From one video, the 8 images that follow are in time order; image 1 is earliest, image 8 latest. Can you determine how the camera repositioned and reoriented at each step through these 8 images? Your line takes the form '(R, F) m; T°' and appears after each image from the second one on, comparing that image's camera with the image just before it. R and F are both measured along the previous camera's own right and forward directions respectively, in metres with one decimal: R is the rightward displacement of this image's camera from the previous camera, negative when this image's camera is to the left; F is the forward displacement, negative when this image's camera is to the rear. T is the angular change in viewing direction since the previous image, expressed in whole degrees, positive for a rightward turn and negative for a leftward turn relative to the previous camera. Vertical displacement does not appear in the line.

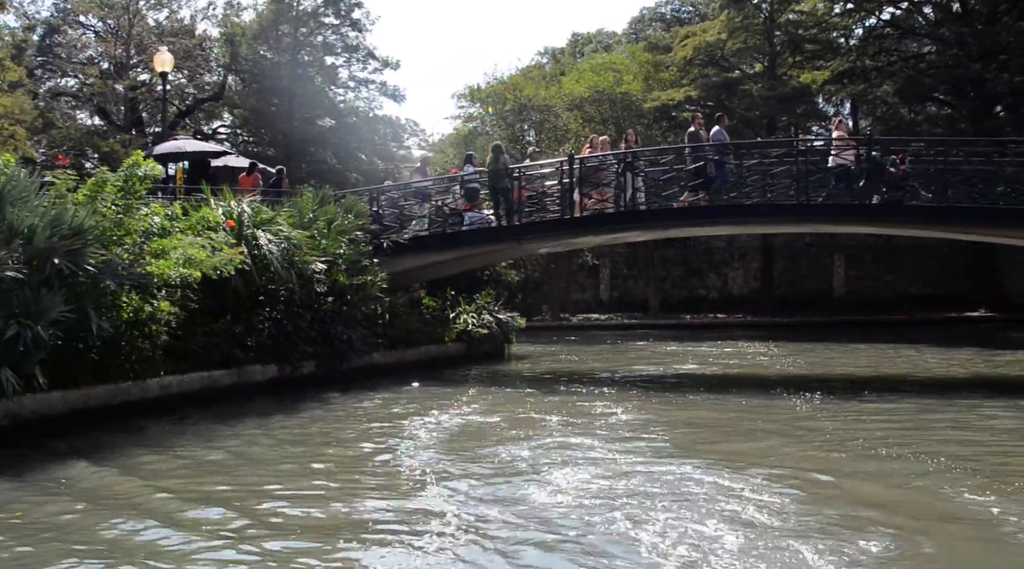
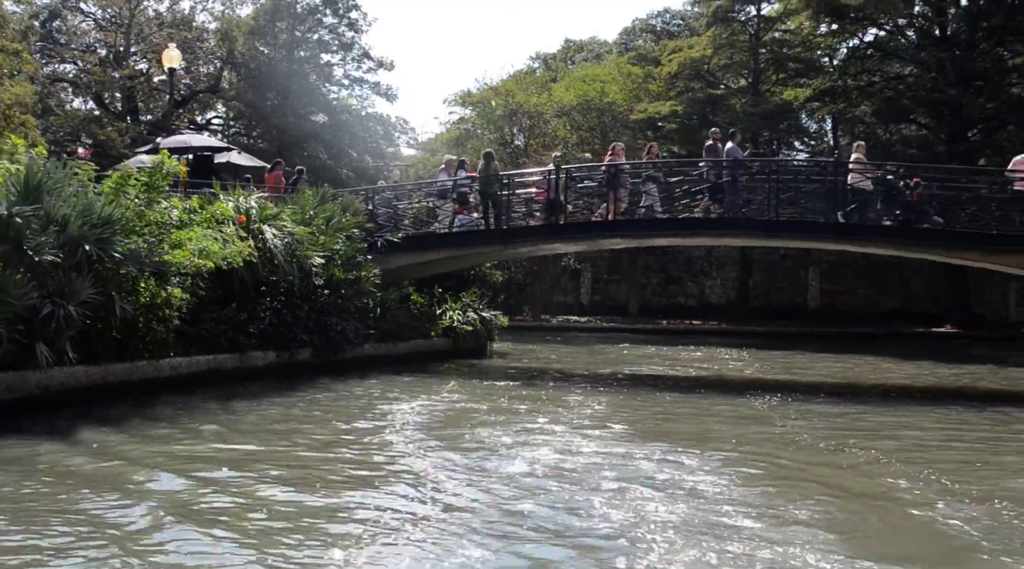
(0.0, -0.8) m; +1°
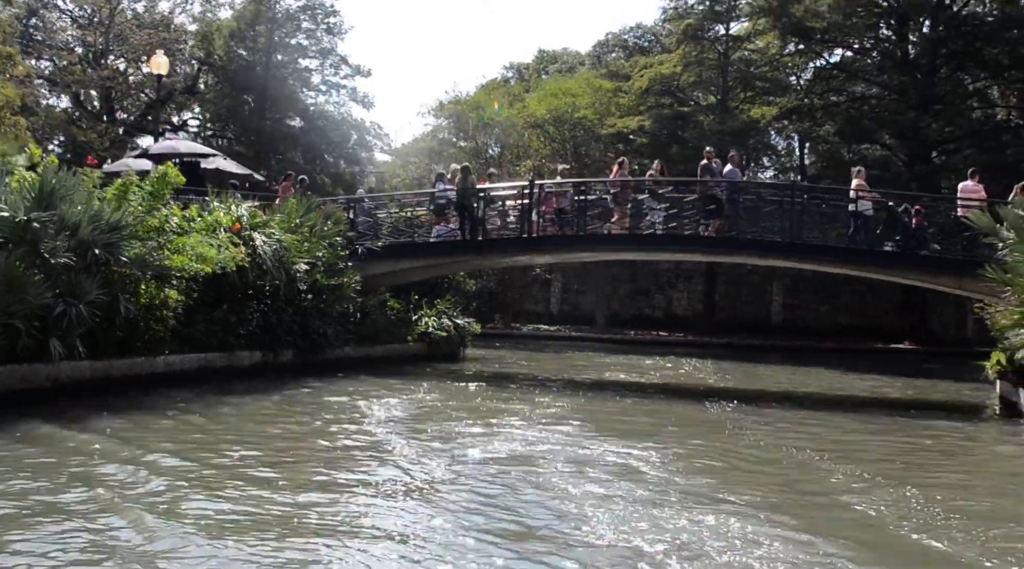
(-0.1, -0.7) m; +2°
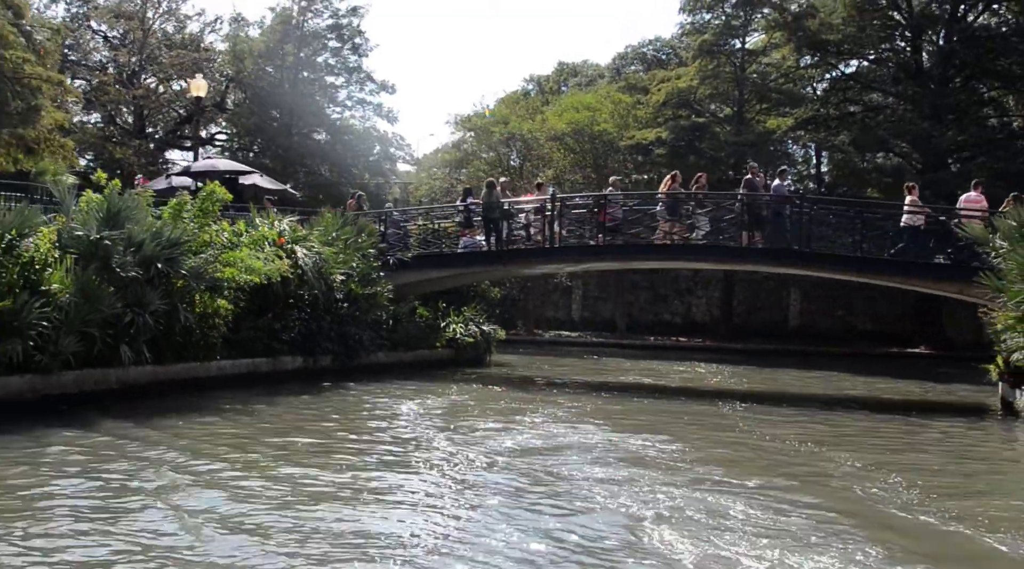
(0.0, -0.8) m; -1°
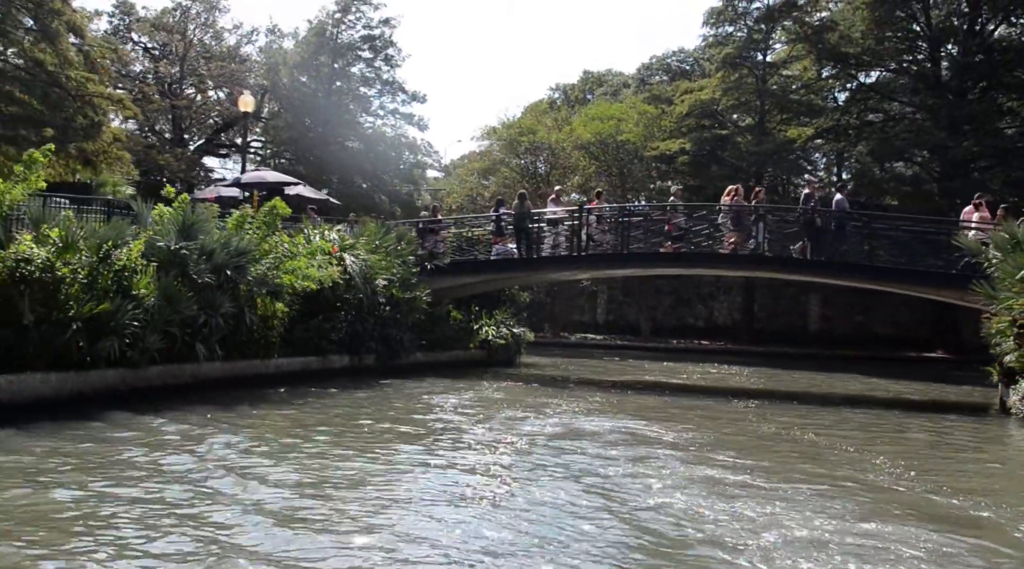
(-0.1, -1.1) m; -2°
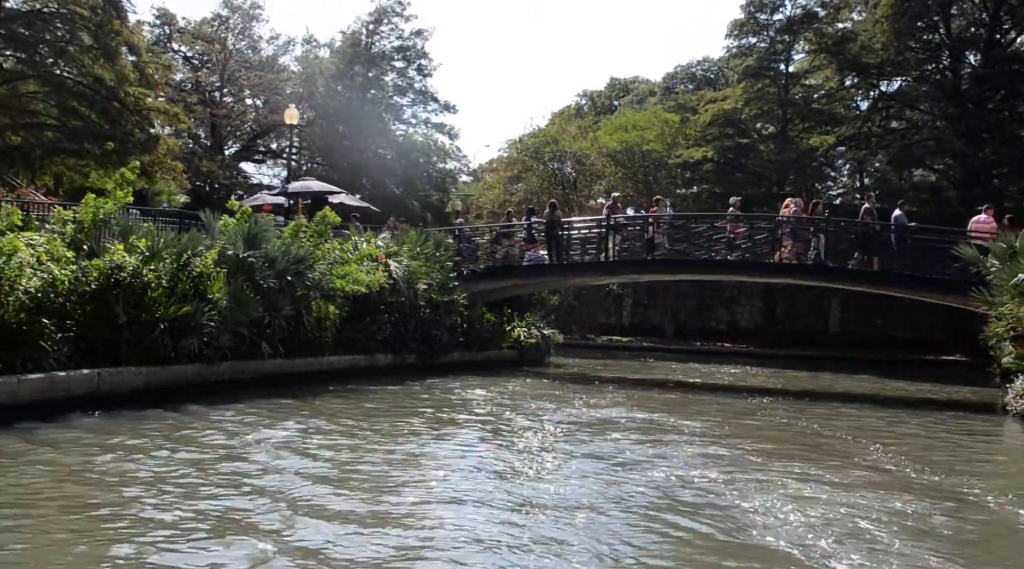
(-0.1, -1.1) m; -2°
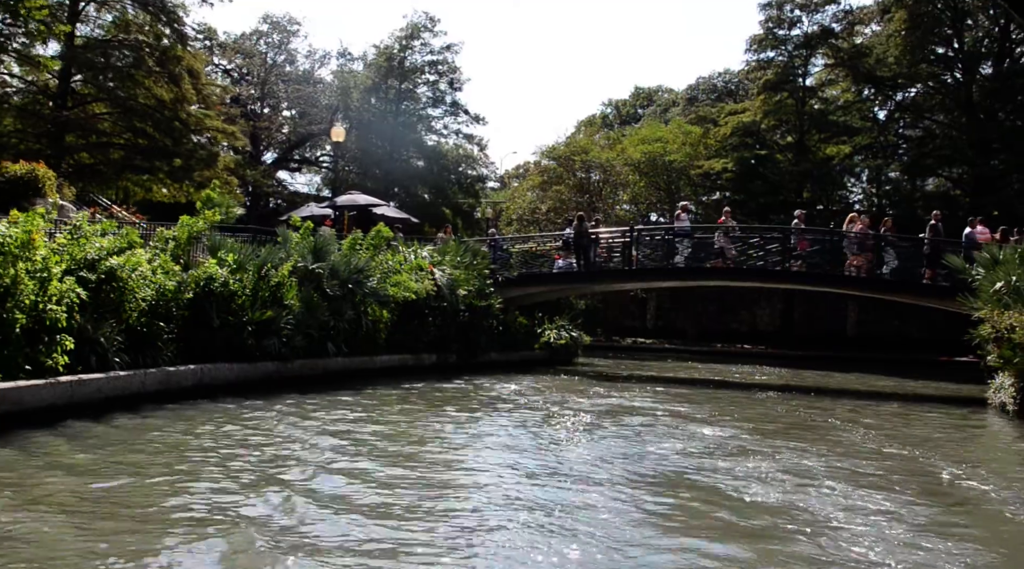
(-0.1, -1.6) m; -2°
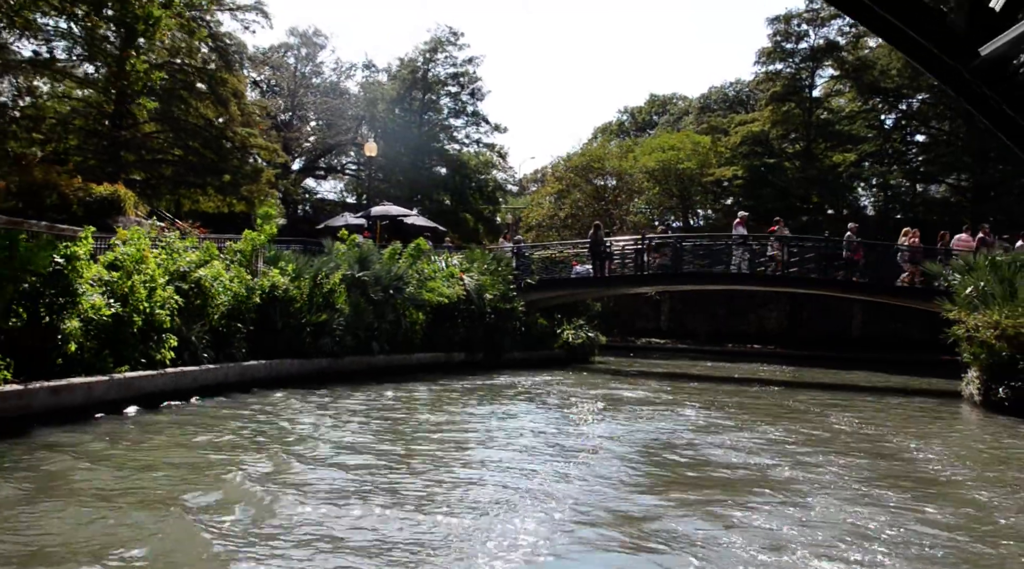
(-0.1, -1.8) m; -1°
